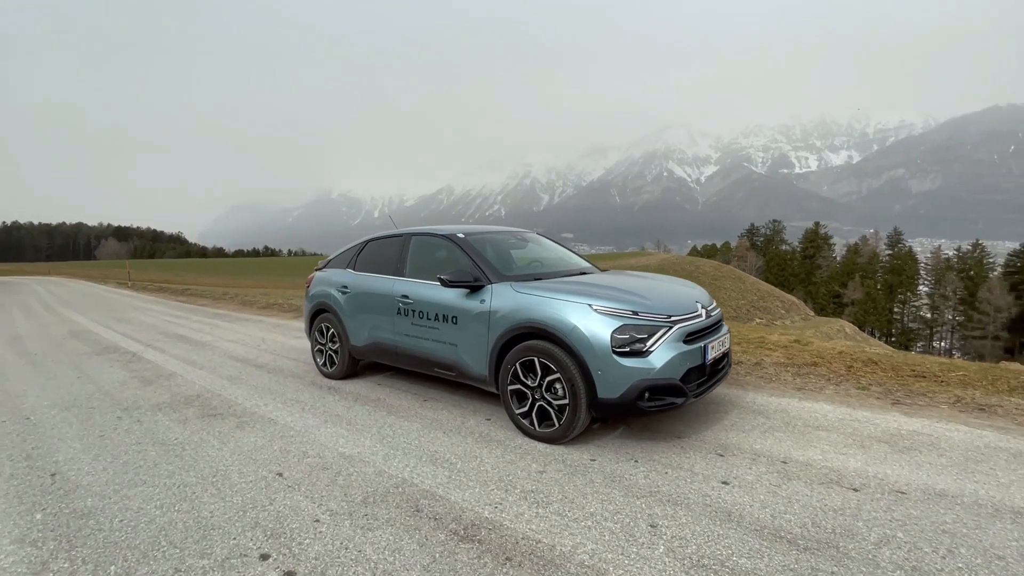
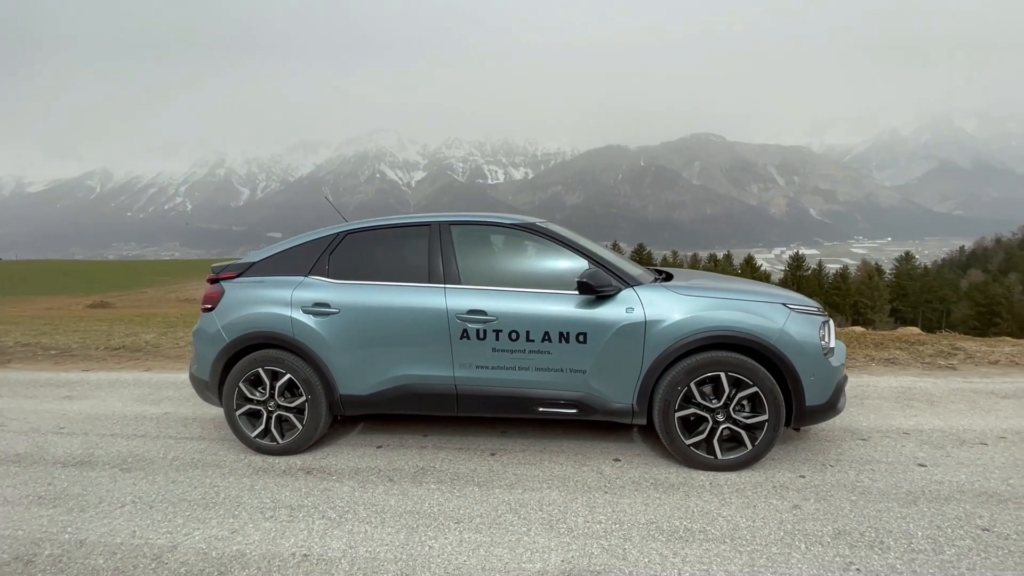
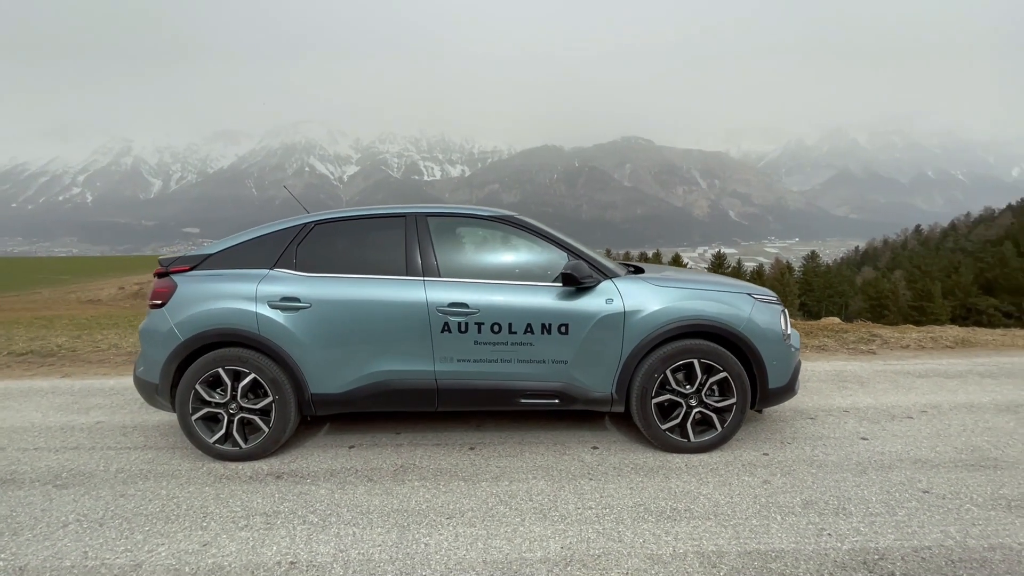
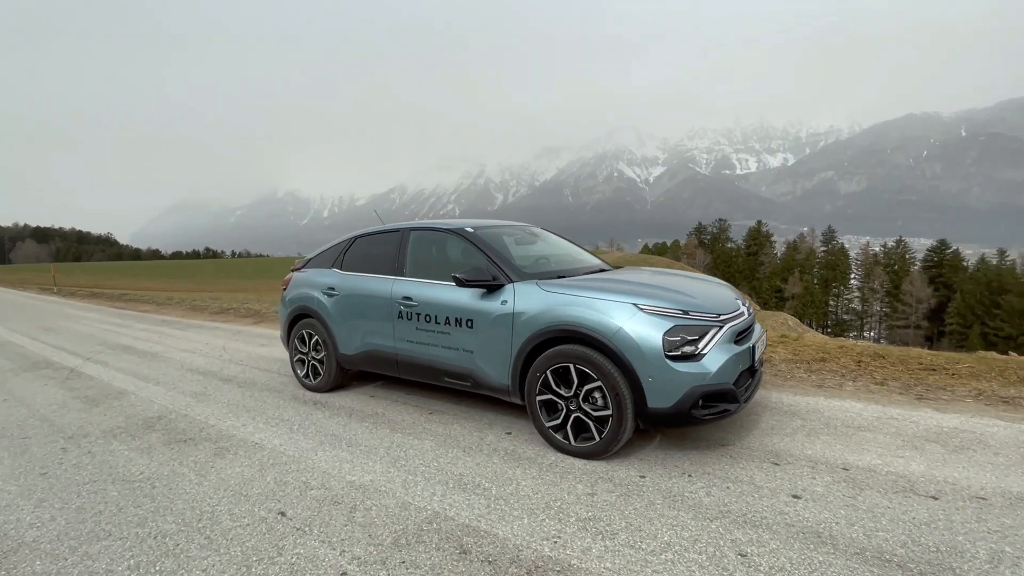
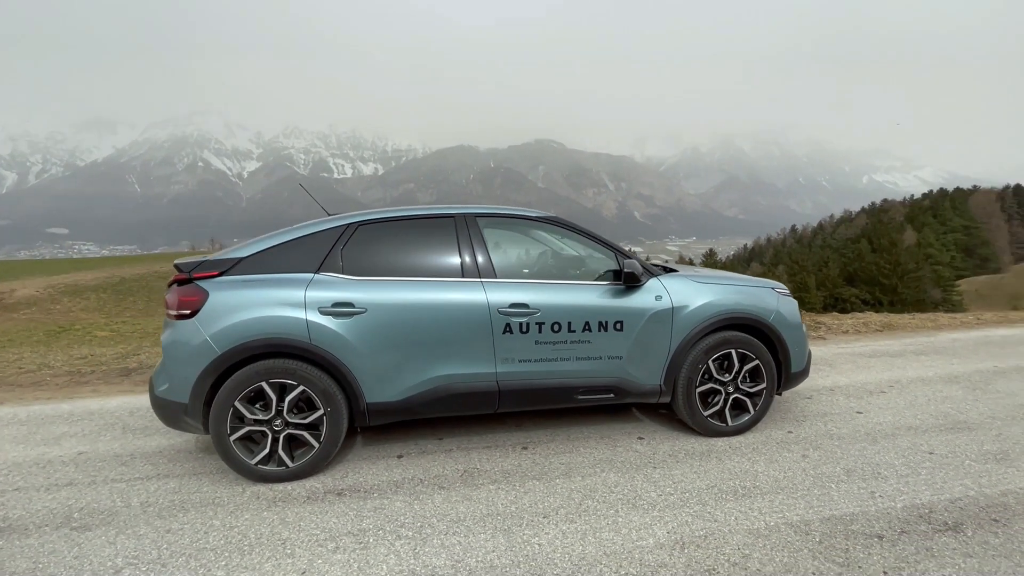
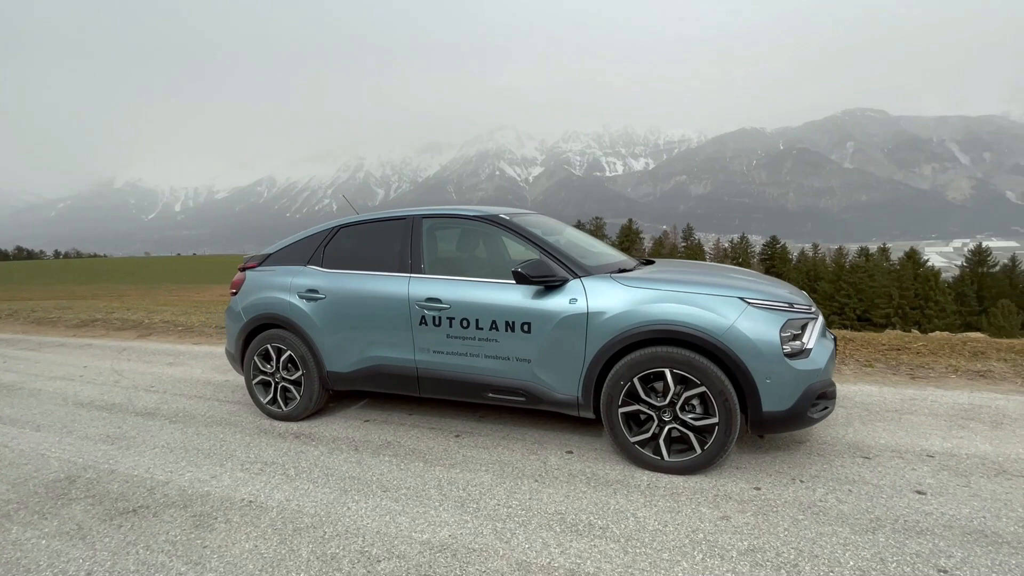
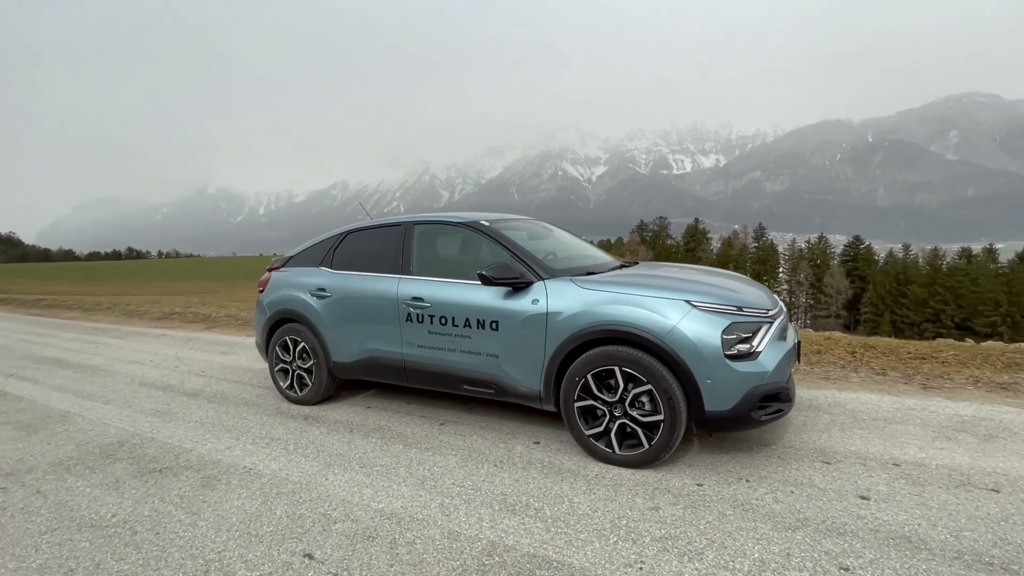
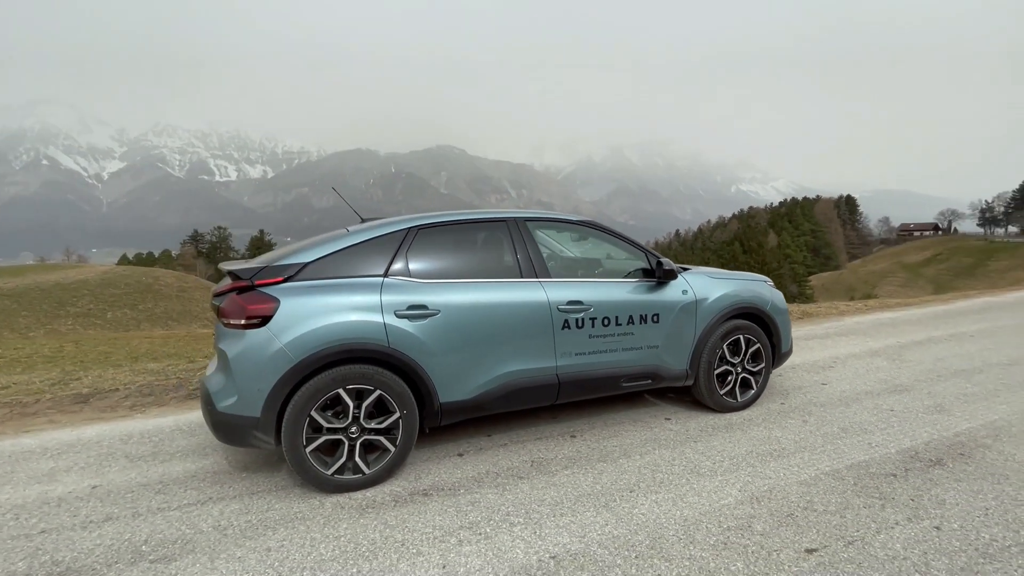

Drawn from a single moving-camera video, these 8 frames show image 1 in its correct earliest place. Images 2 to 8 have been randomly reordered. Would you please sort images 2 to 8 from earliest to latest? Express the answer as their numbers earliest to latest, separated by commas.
4, 7, 6, 2, 3, 5, 8
